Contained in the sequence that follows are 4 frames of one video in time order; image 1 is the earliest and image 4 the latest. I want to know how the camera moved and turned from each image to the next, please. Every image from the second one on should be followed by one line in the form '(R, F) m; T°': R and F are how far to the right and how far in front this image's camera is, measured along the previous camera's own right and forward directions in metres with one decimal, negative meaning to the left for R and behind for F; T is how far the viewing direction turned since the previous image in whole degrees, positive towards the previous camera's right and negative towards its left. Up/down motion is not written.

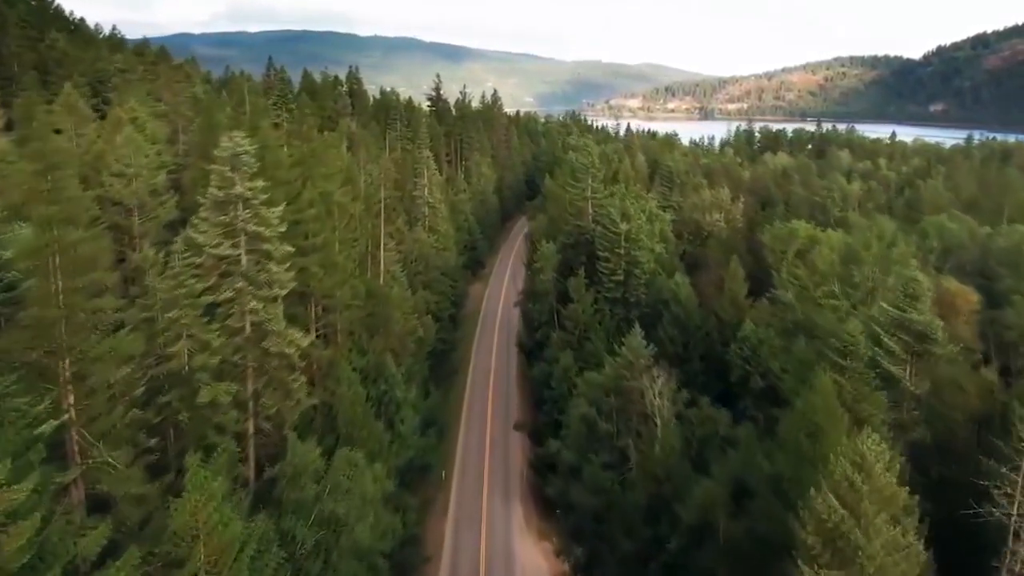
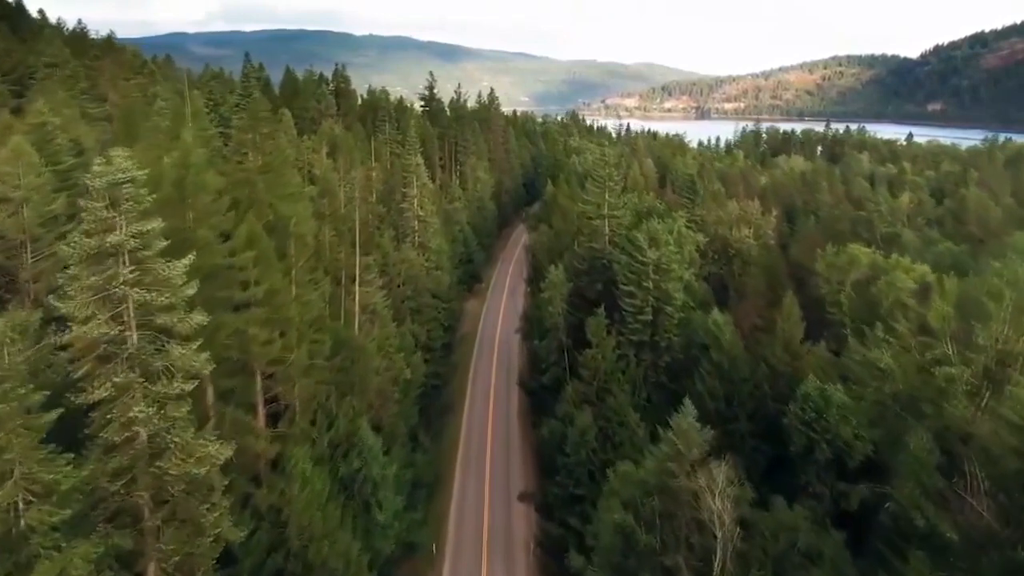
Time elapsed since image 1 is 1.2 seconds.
(-0.5, +8.3) m; 0°
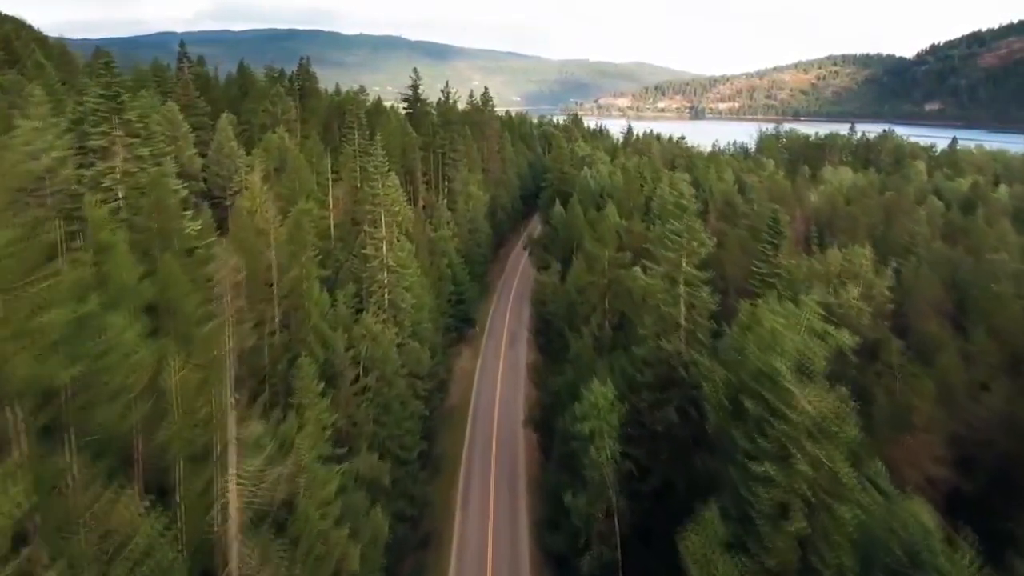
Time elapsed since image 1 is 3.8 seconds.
(-0.9, +18.3) m; +1°
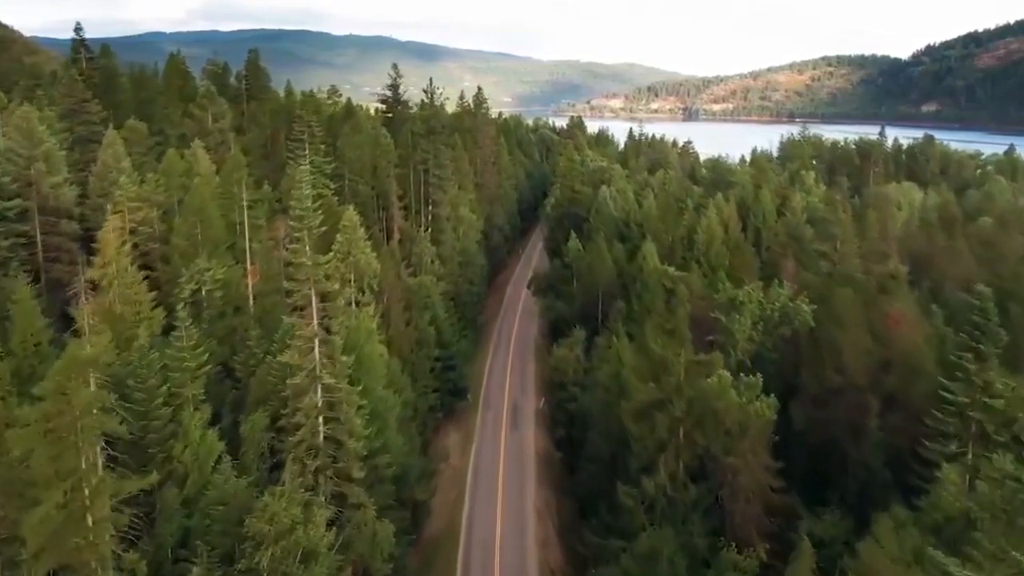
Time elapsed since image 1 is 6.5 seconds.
(-0.9, +18.3) m; +1°
